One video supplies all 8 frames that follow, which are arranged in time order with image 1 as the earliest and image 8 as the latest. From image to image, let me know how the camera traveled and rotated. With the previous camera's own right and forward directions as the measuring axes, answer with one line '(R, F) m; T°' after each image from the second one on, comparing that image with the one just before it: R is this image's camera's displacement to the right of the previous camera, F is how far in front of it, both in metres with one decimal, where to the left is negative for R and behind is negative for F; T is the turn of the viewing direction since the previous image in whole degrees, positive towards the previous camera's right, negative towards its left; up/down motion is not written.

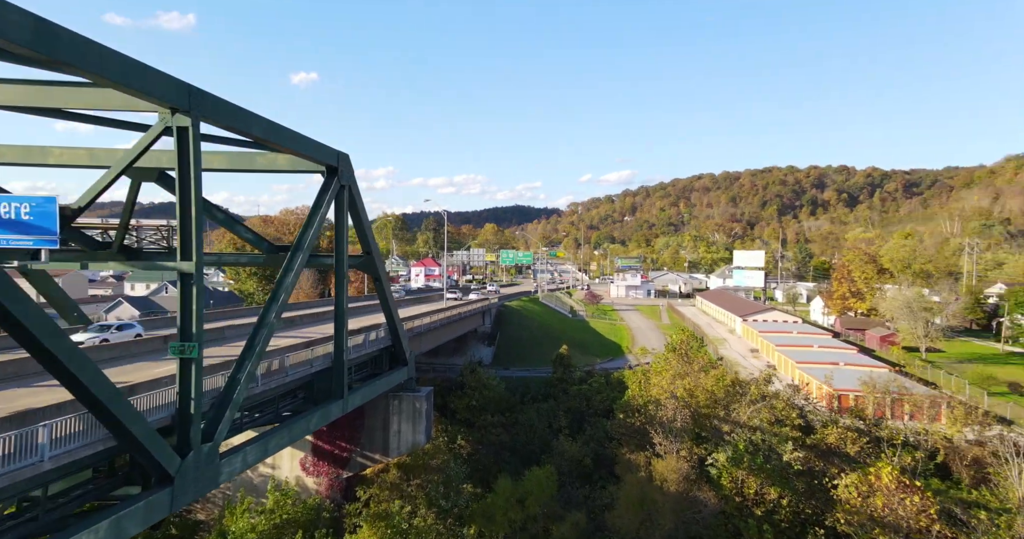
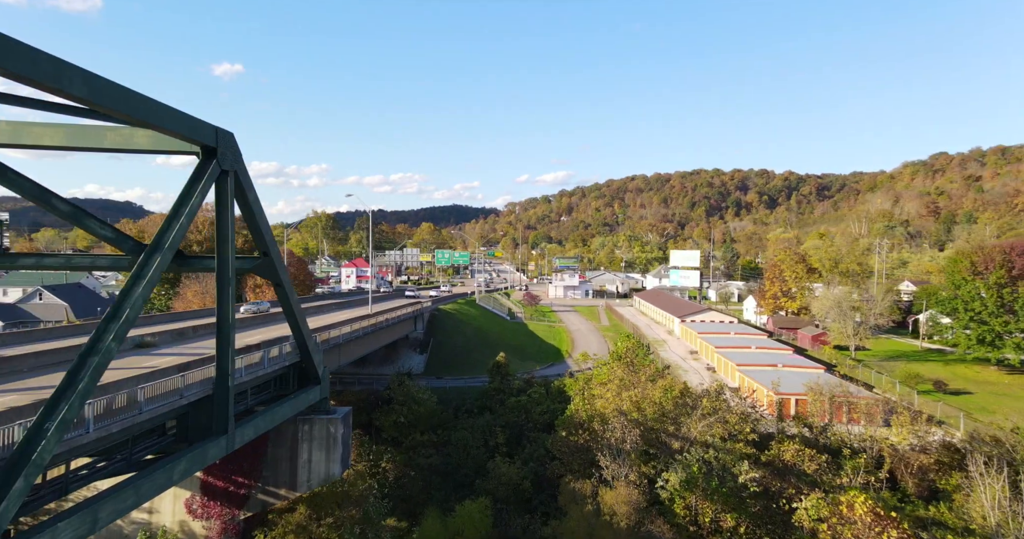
(+0.3, +3.0) m; +5°
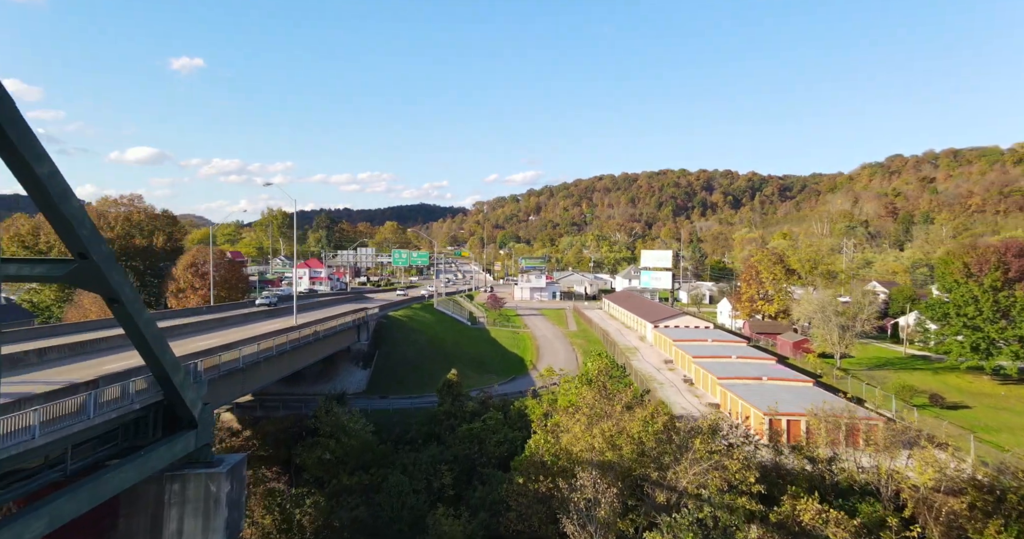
(+0.8, +5.2) m; +3°
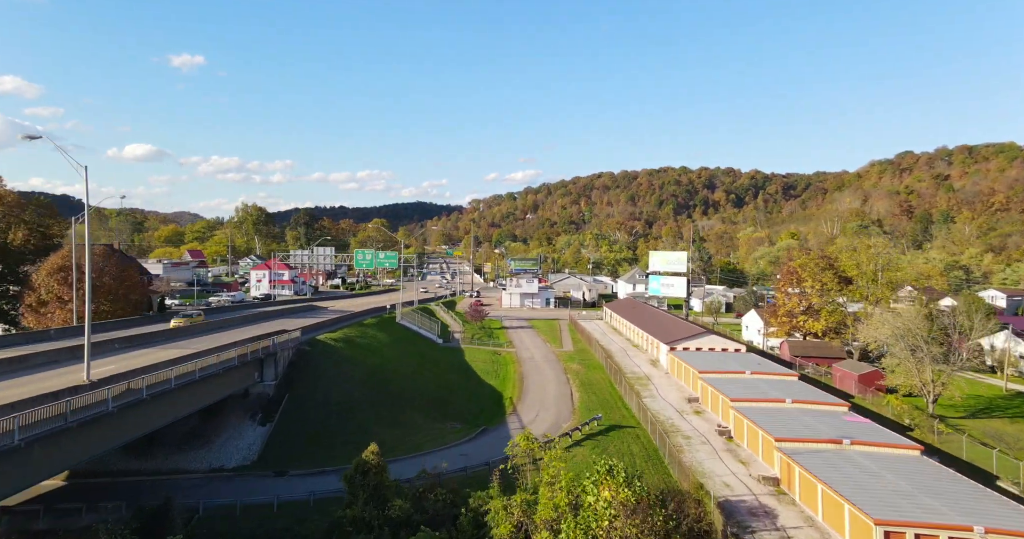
(+1.4, +12.8) m; 0°
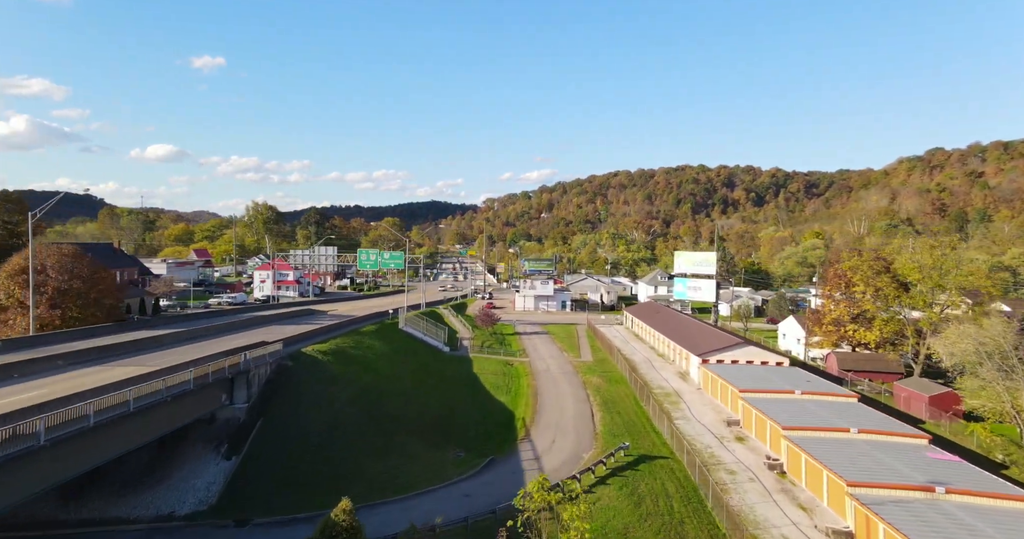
(+0.1, +4.8) m; -1°
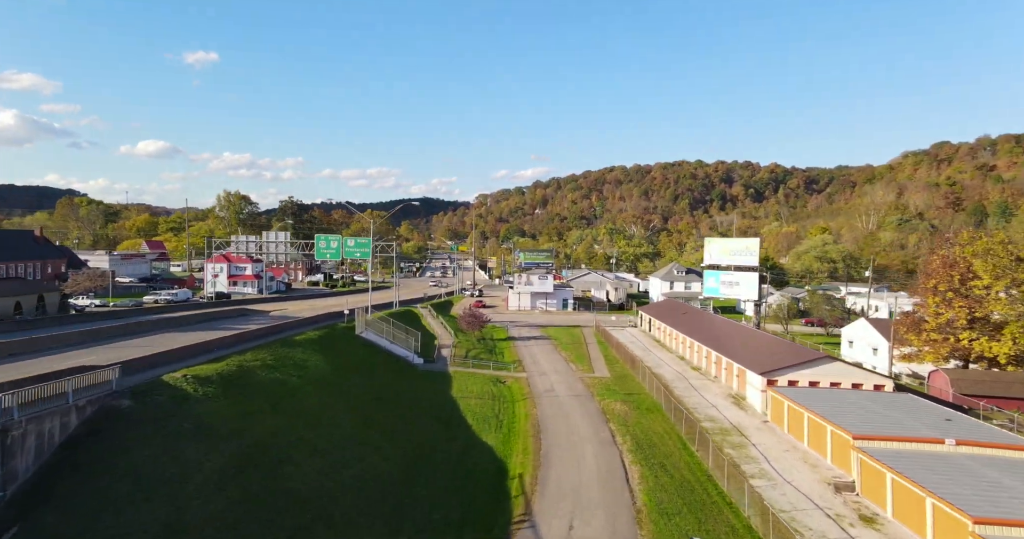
(+0.1, +12.1) m; +1°
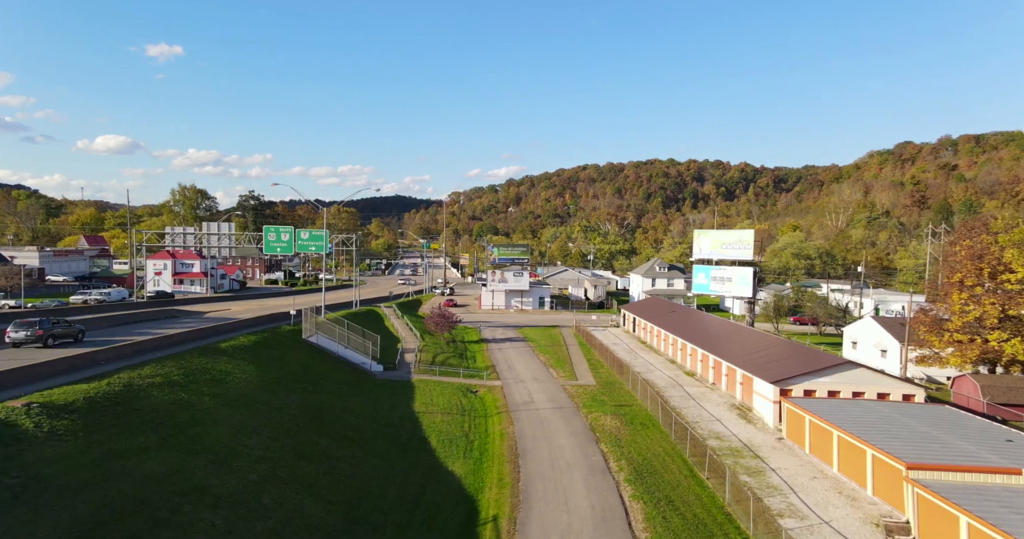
(0.0, +4.7) m; +2°
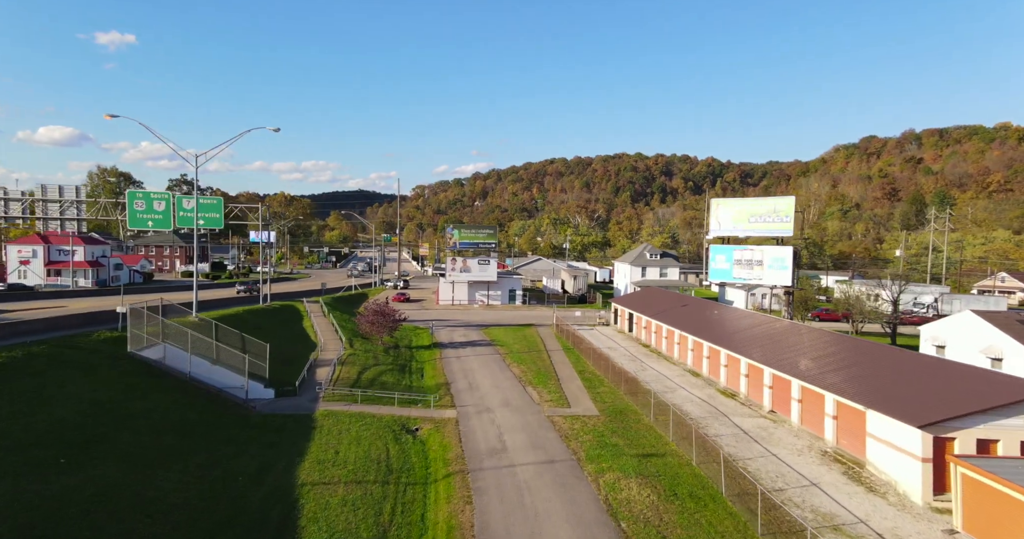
(+0.2, +12.0) m; +3°
